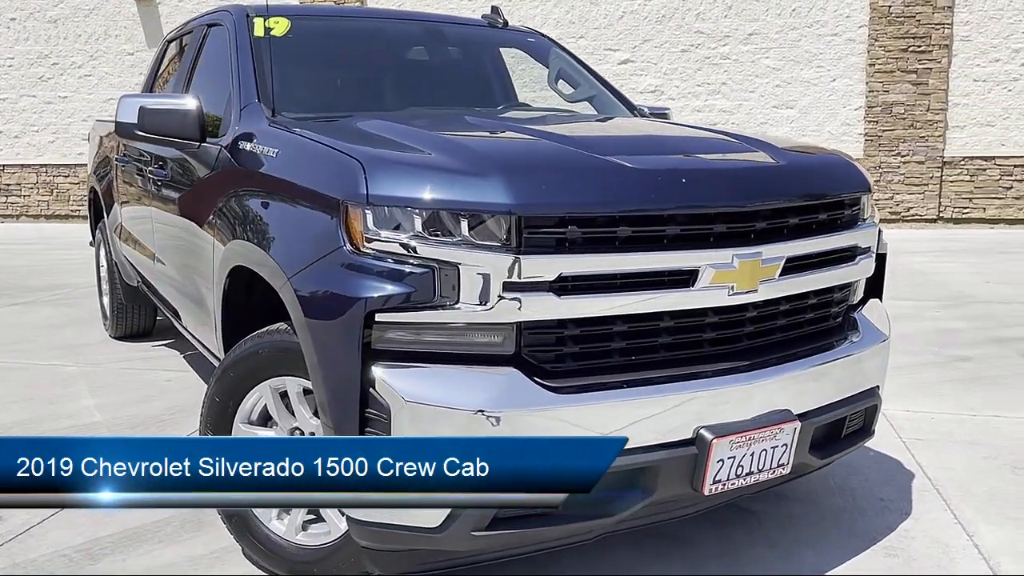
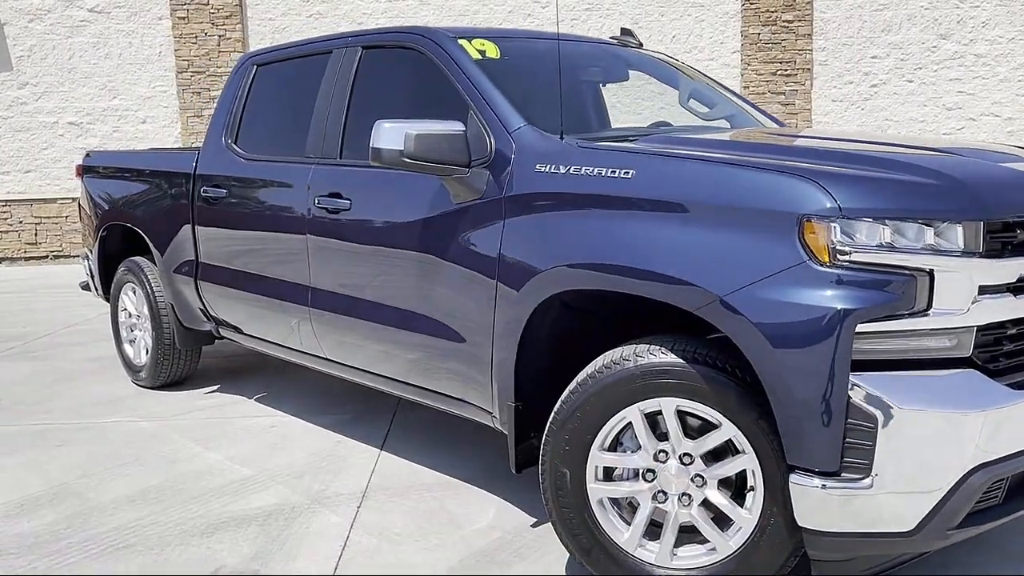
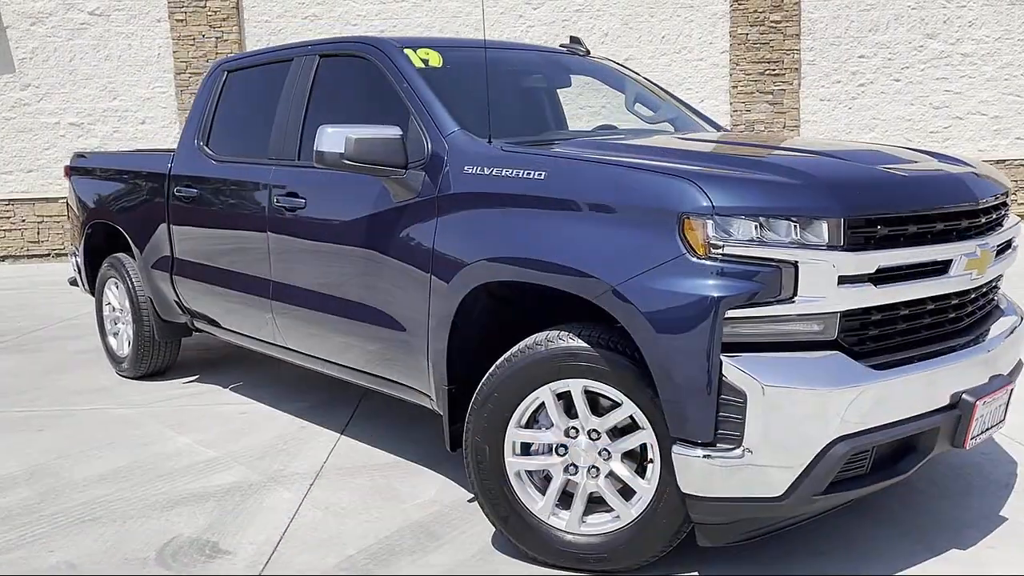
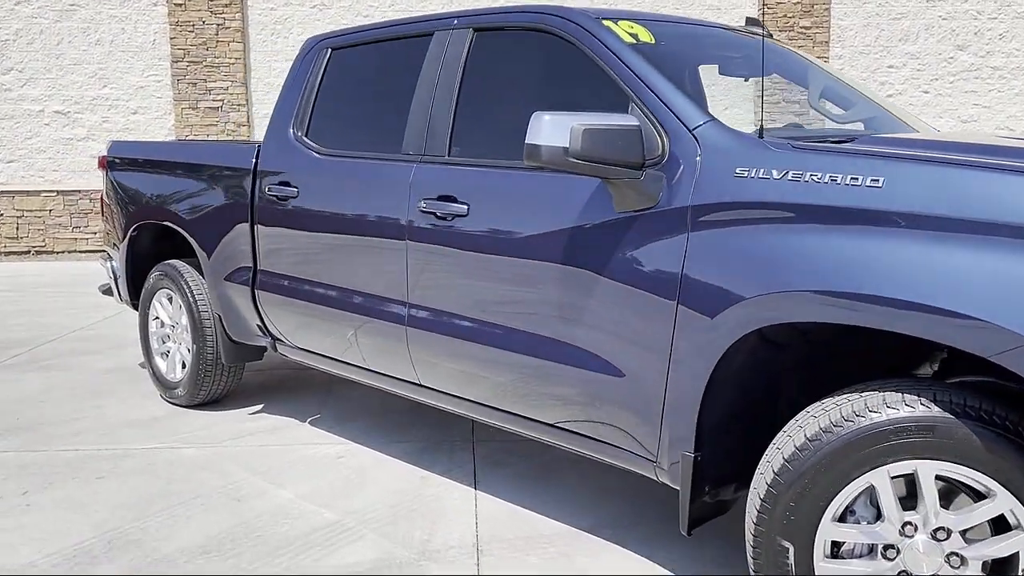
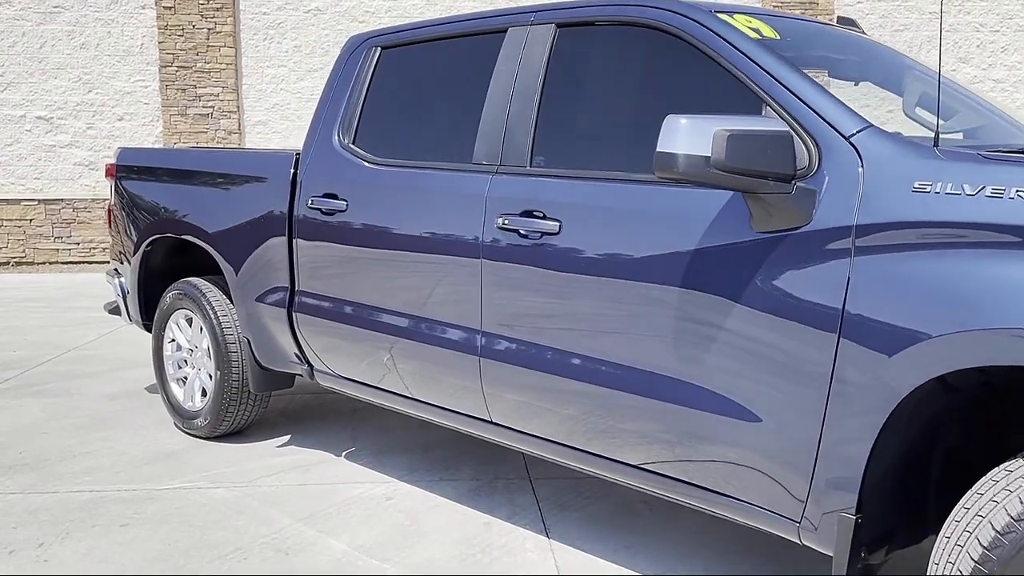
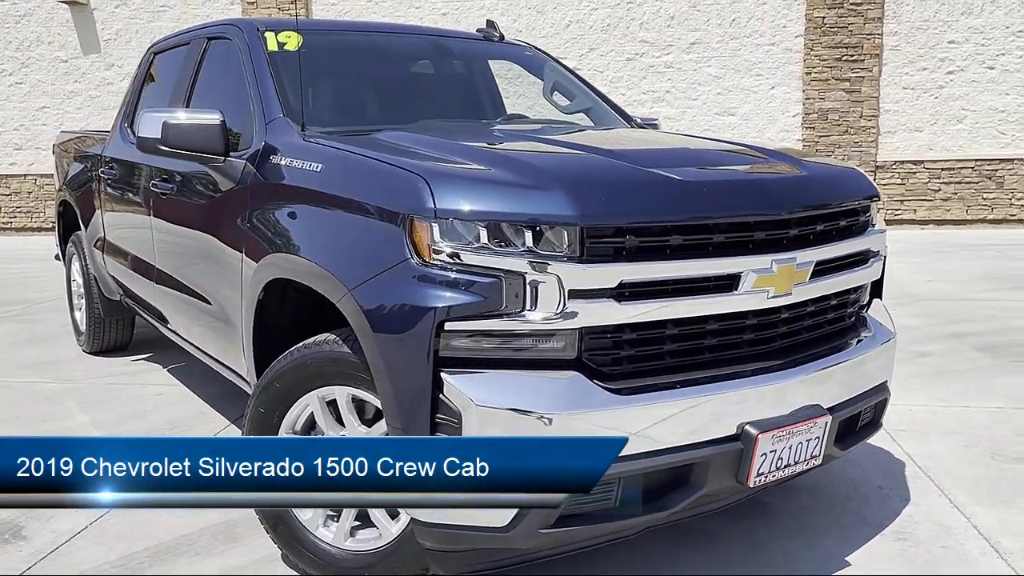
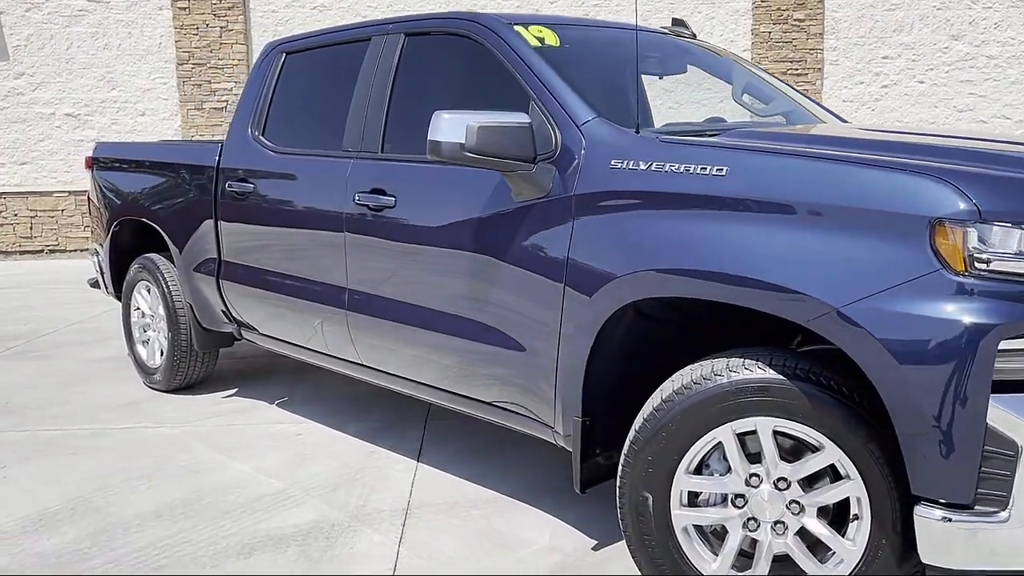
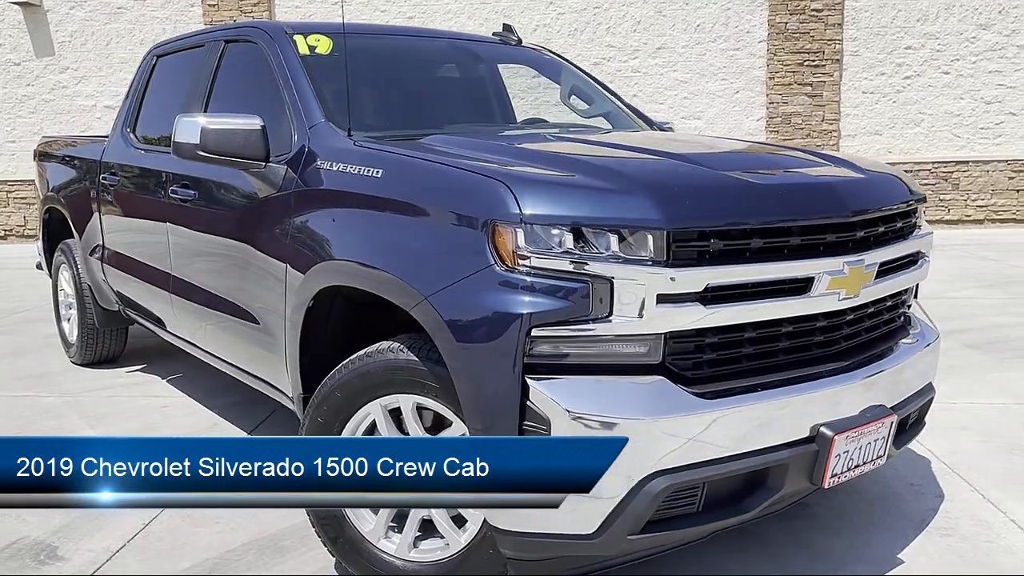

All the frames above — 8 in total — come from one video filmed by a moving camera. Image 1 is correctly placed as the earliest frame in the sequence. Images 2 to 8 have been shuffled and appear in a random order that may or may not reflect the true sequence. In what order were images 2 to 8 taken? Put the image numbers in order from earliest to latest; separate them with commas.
6, 8, 3, 2, 7, 4, 5
